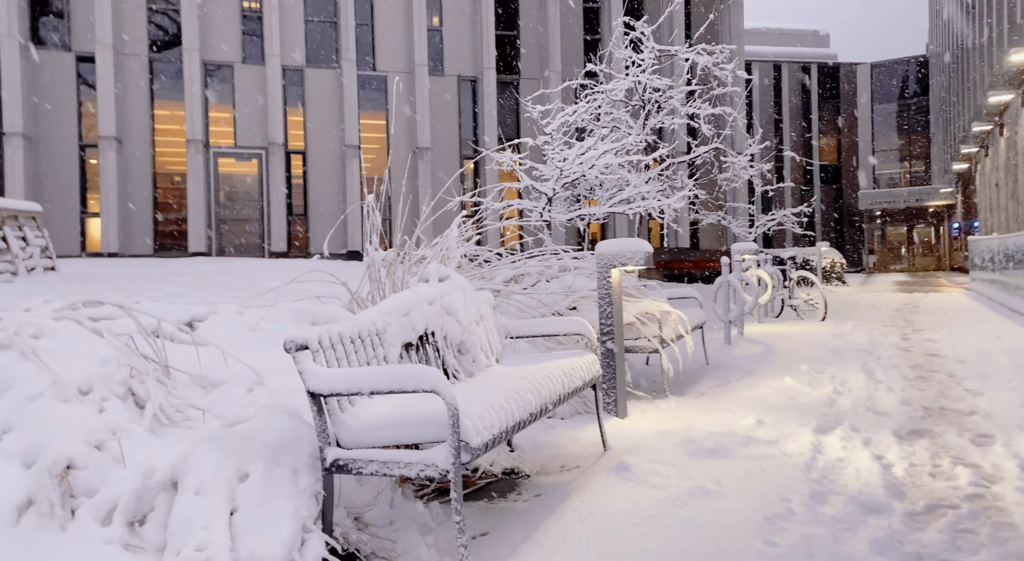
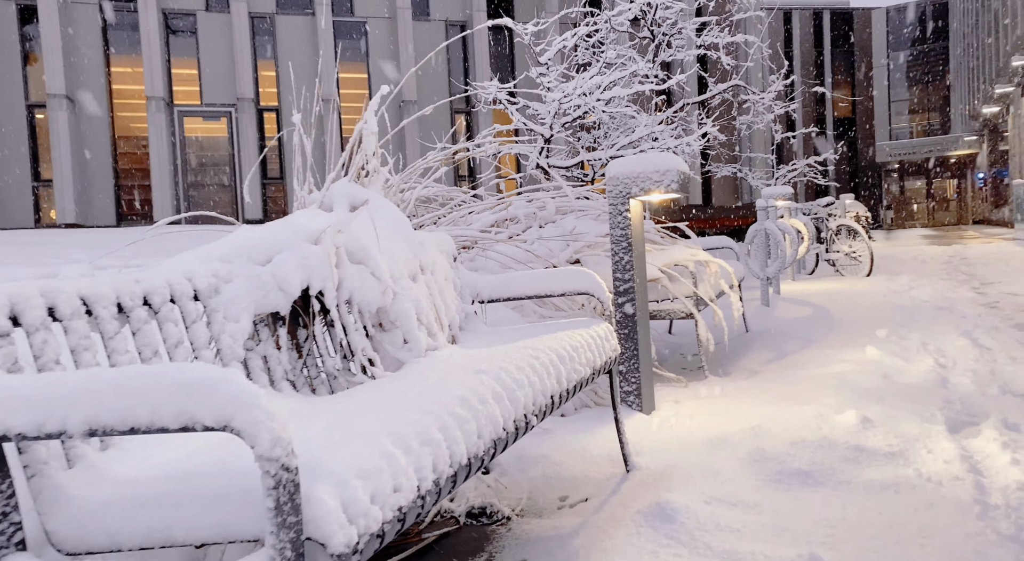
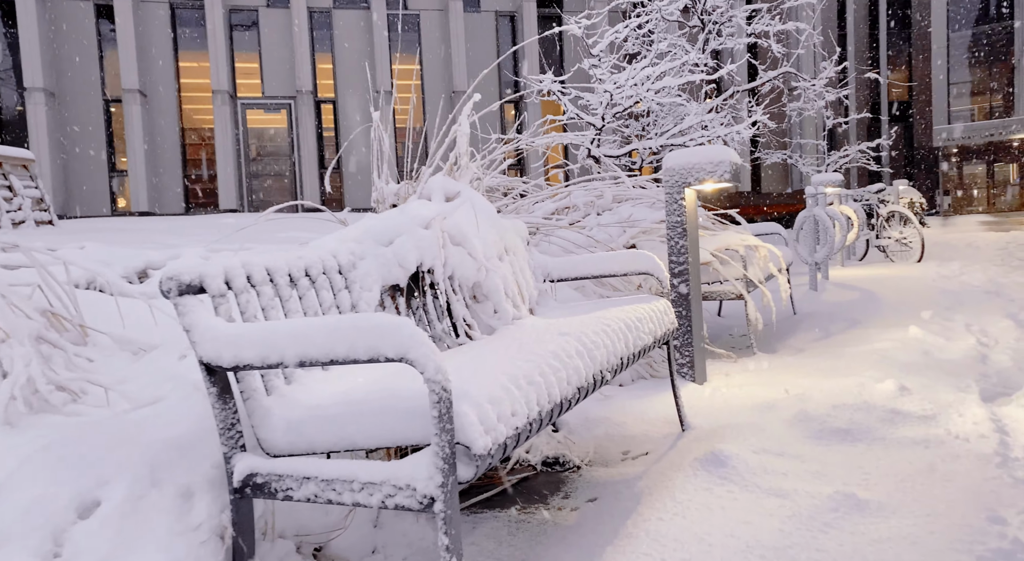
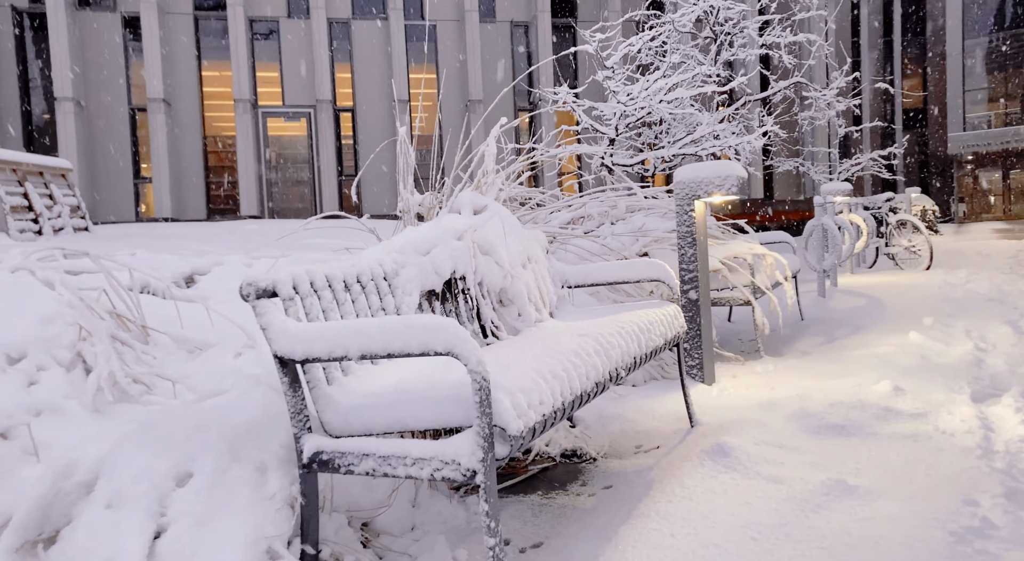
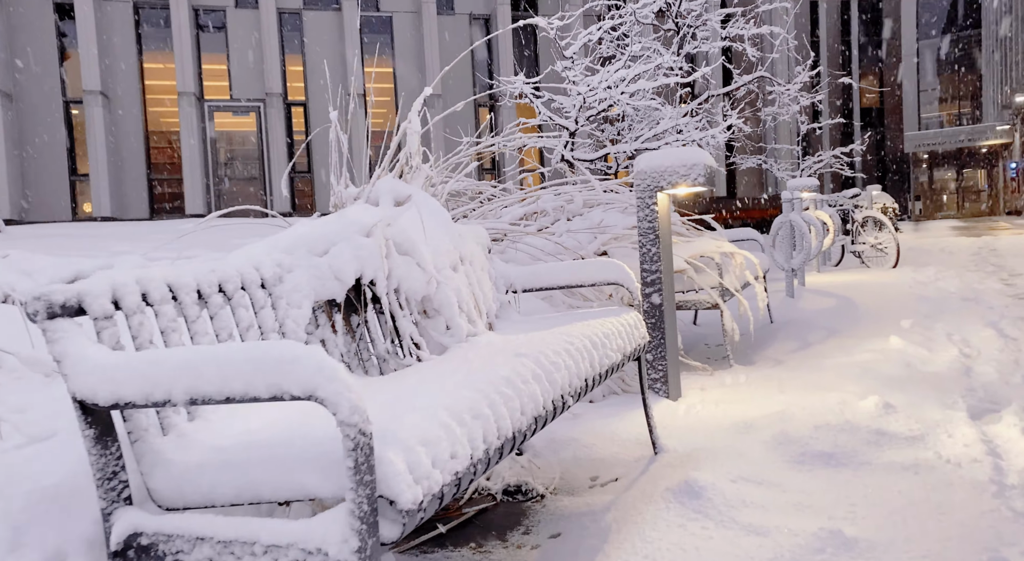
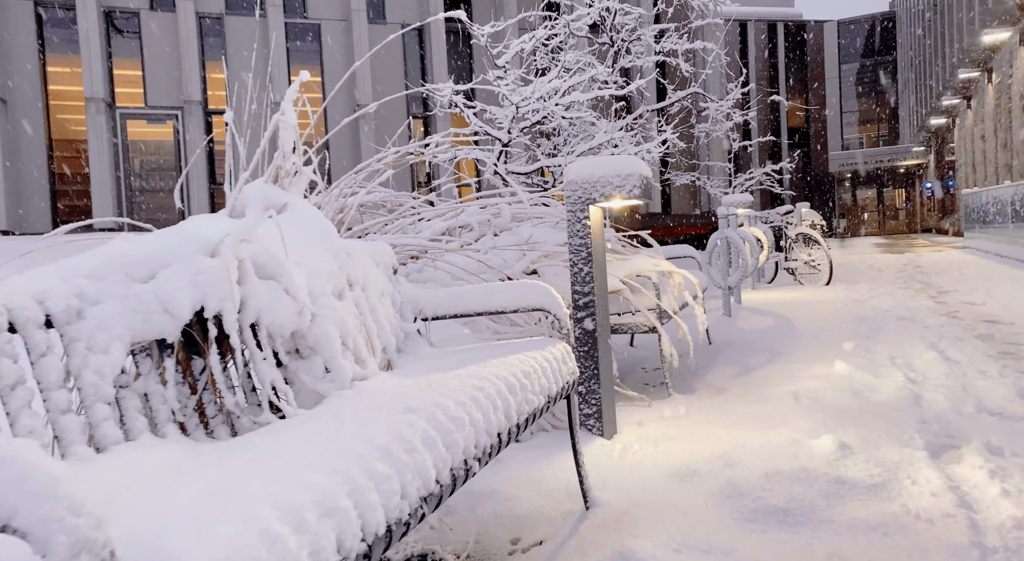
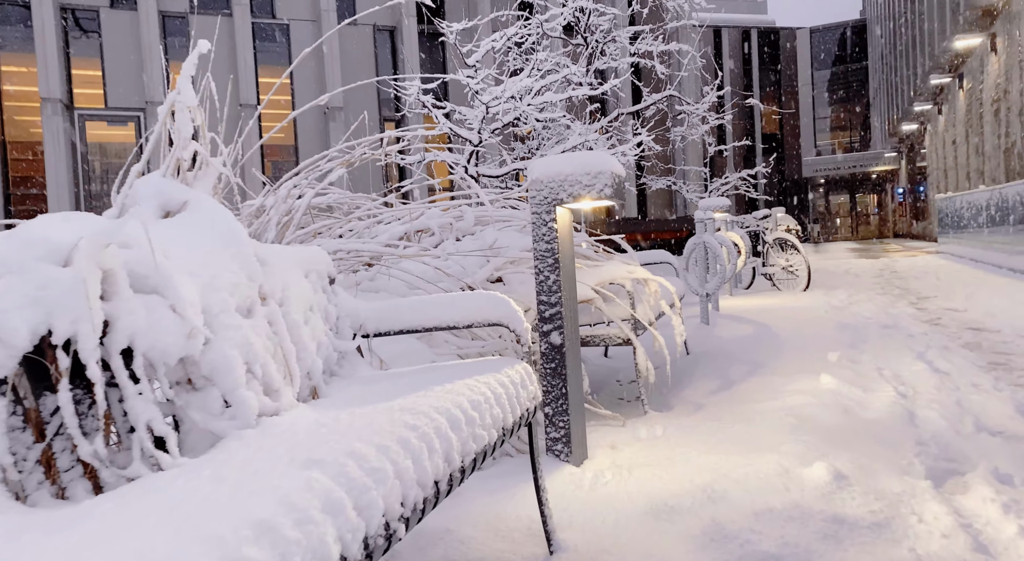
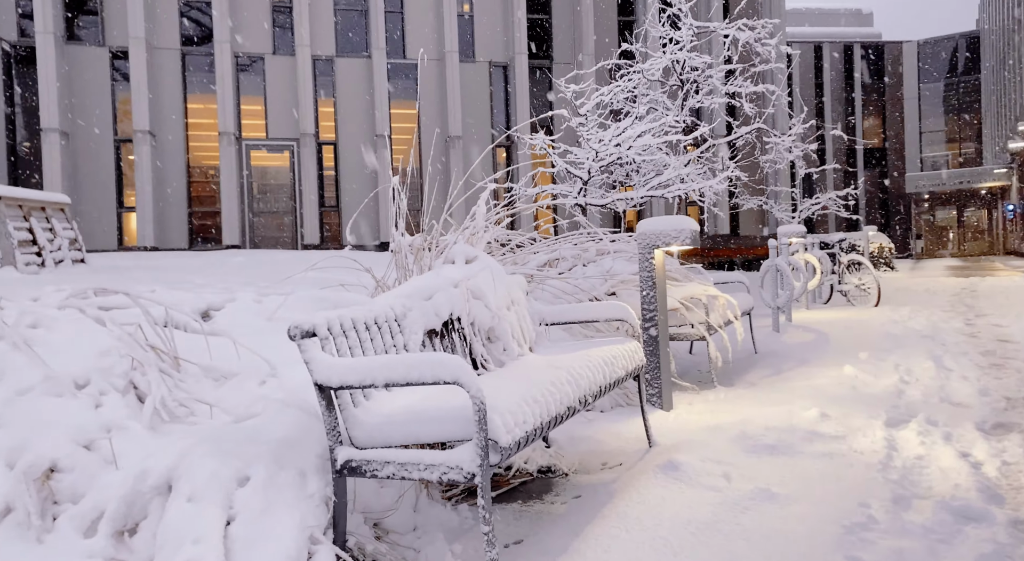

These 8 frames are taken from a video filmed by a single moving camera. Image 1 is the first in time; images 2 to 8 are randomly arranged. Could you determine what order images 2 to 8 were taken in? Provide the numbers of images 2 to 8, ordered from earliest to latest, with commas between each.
8, 4, 3, 5, 2, 6, 7
